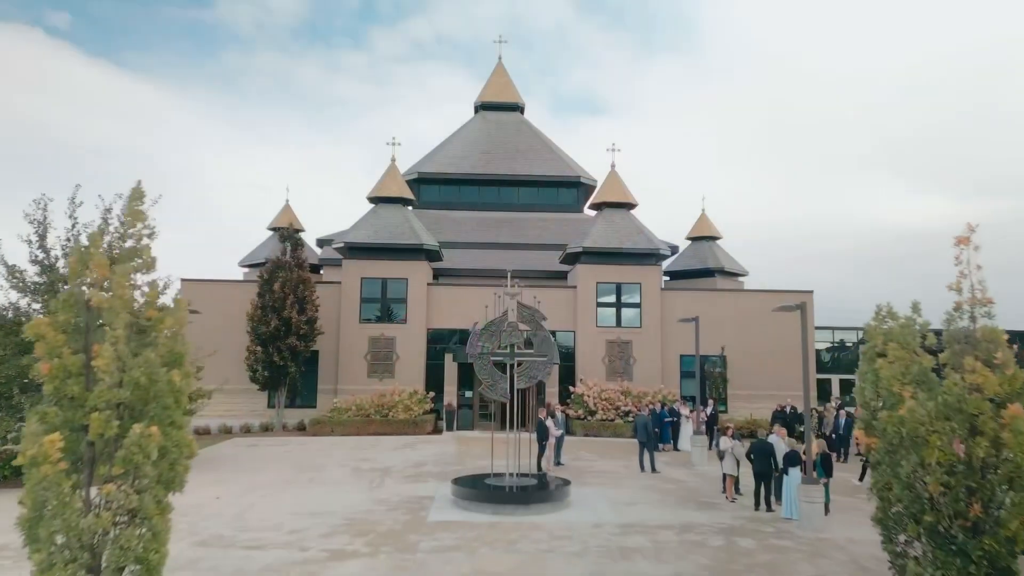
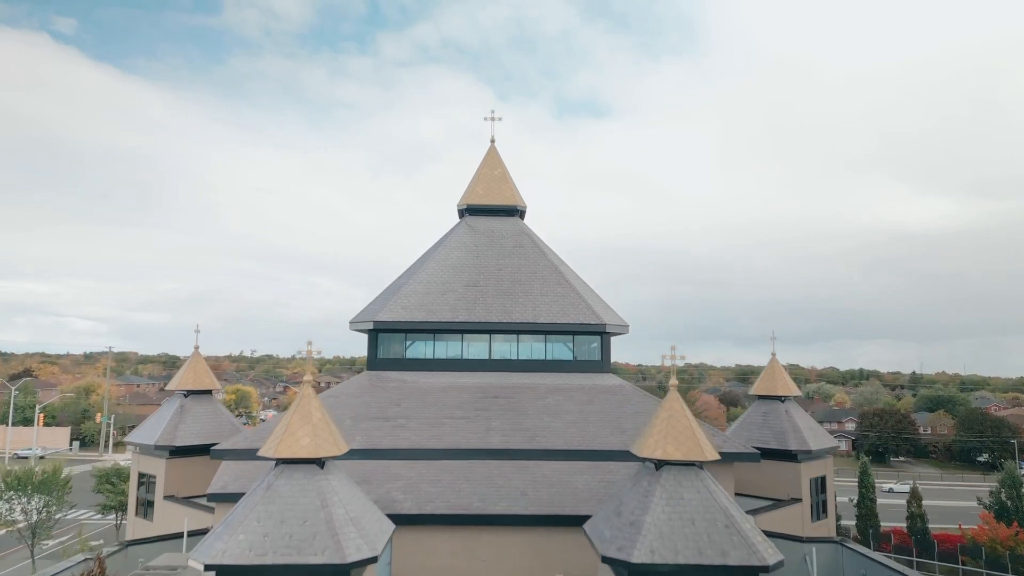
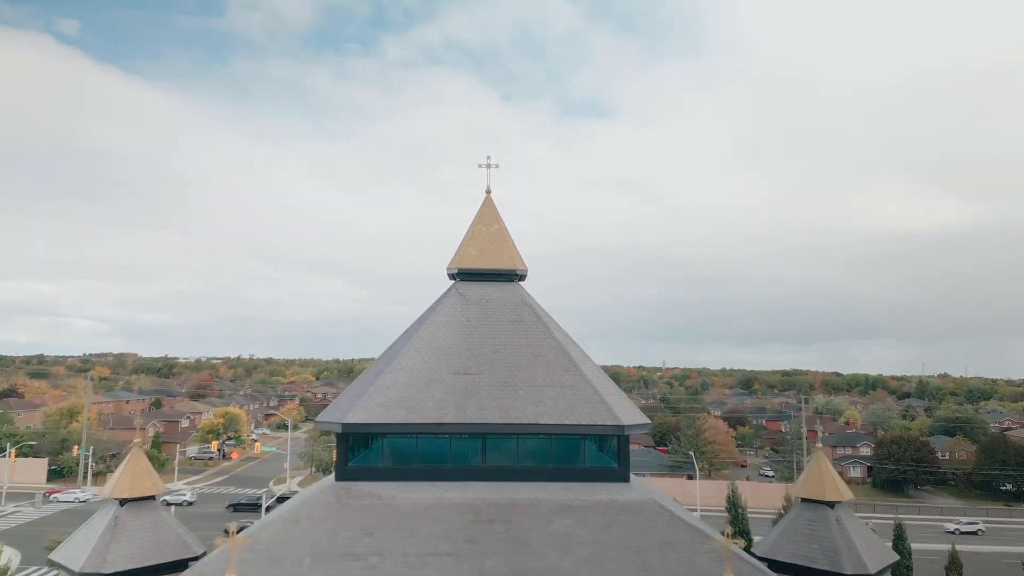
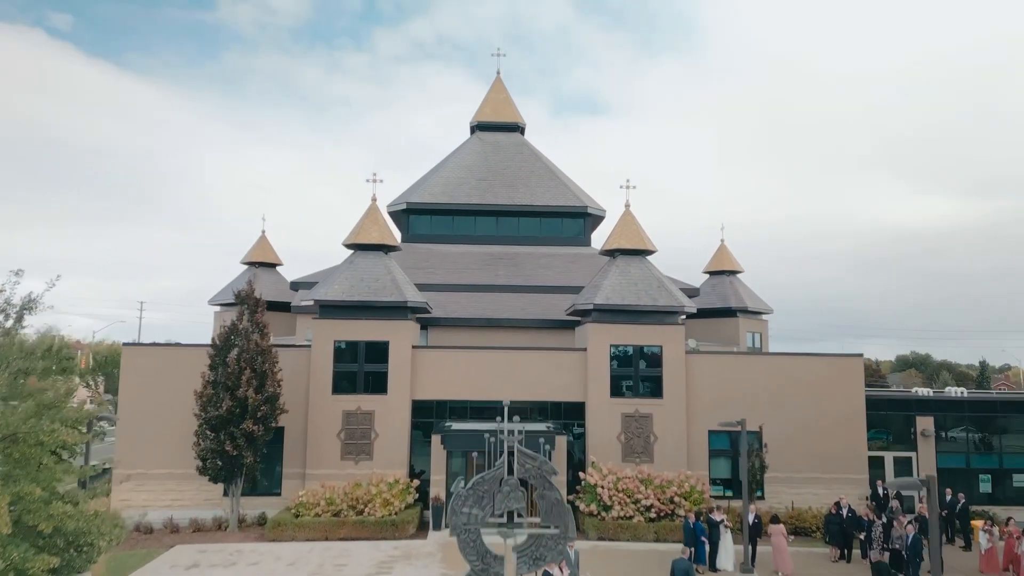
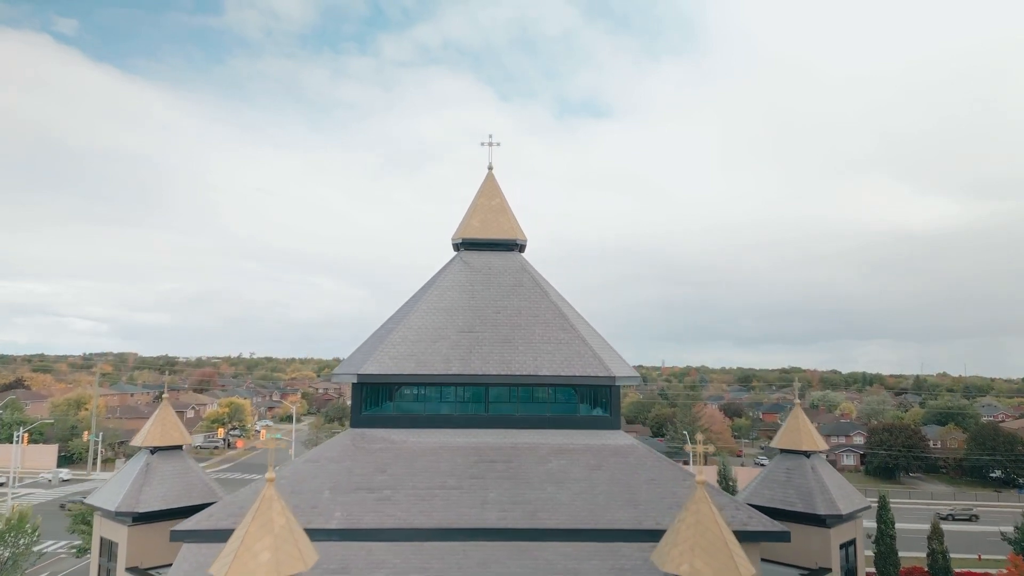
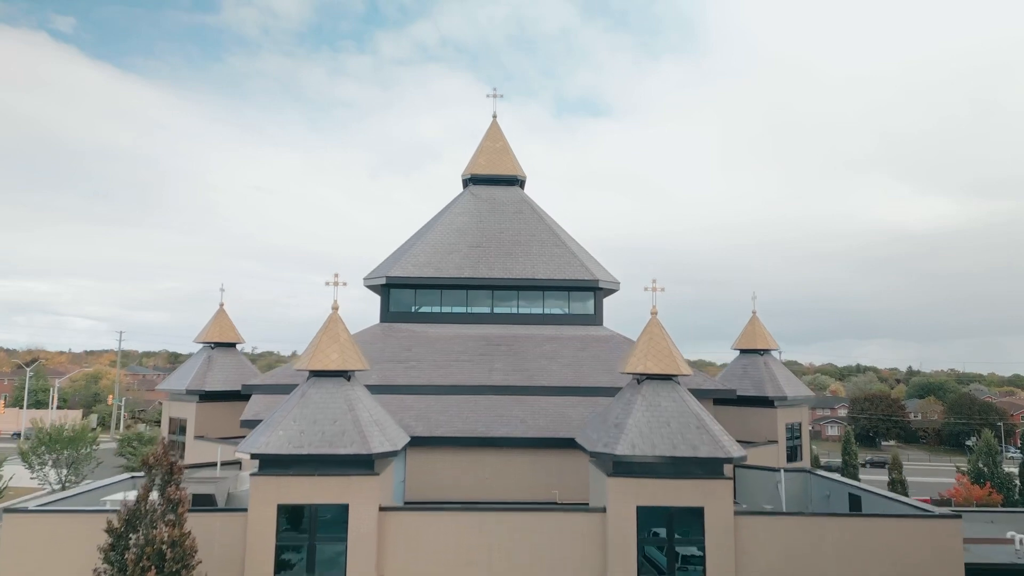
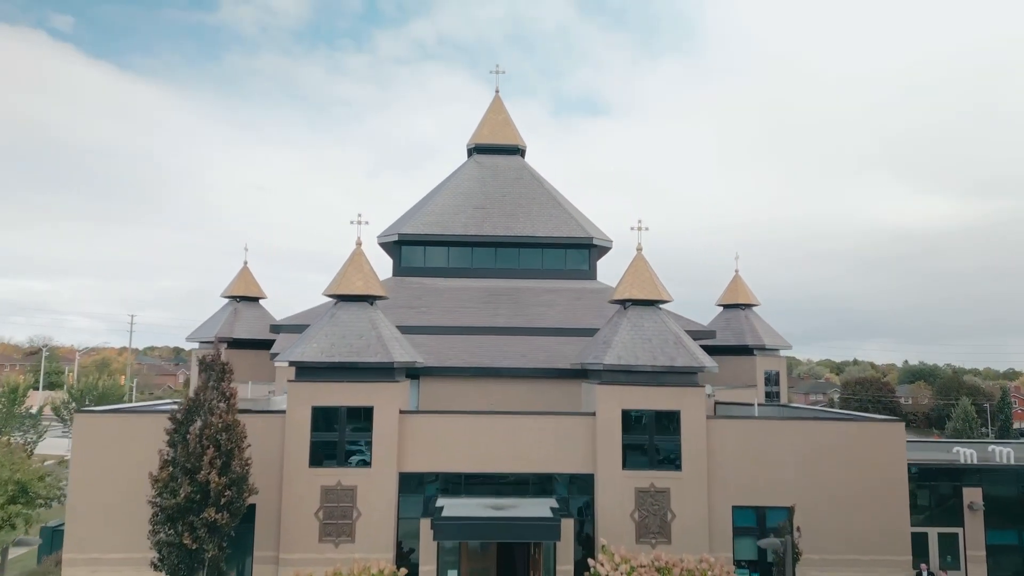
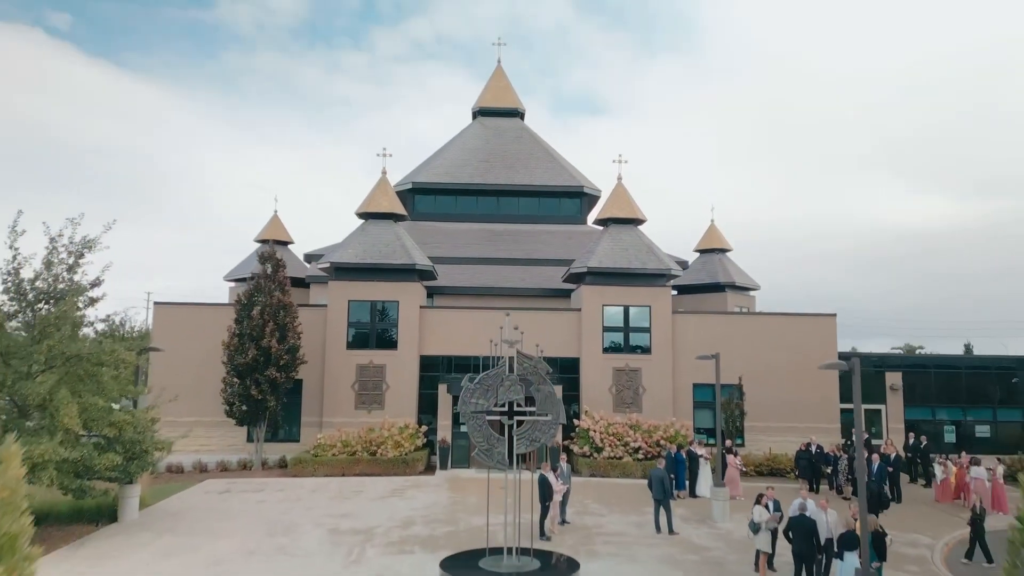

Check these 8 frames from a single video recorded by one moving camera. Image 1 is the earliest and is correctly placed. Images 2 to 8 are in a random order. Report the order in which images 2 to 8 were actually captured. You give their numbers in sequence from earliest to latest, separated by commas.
8, 4, 7, 6, 2, 5, 3
